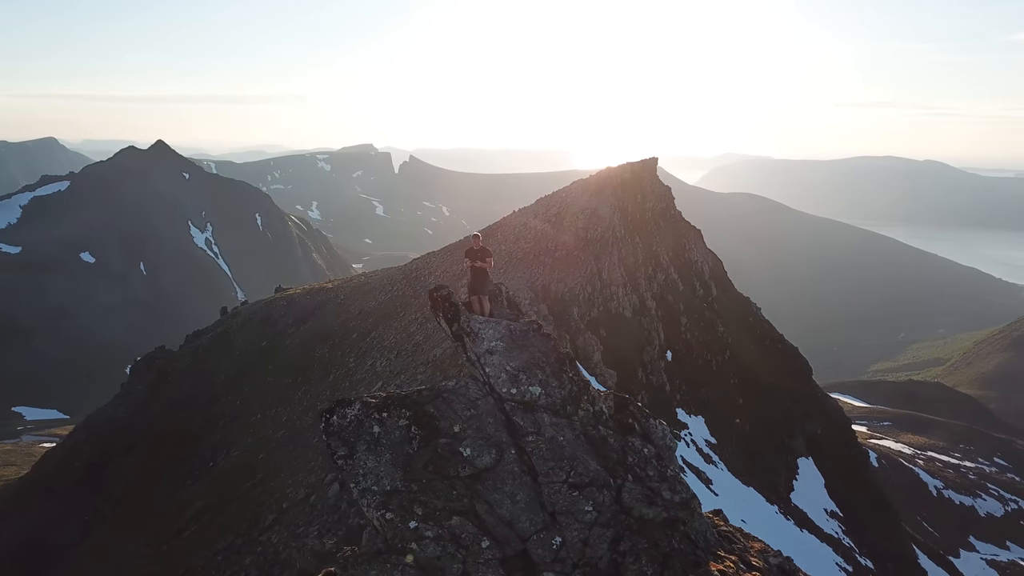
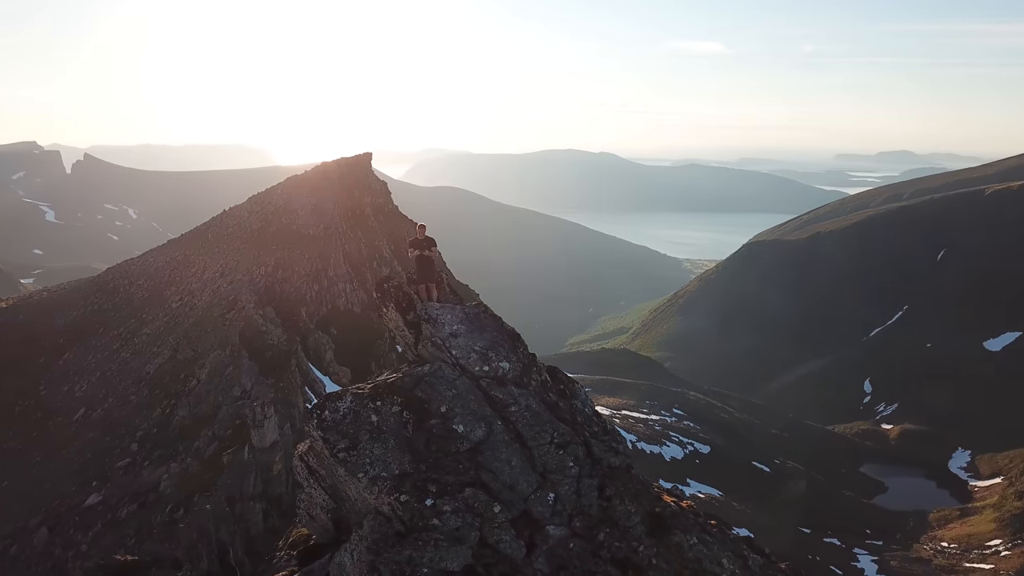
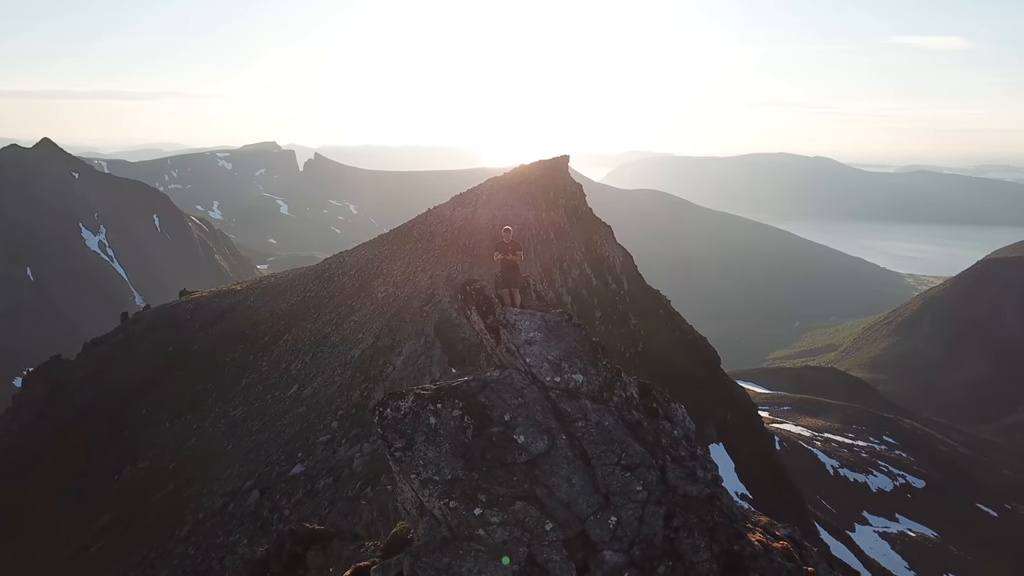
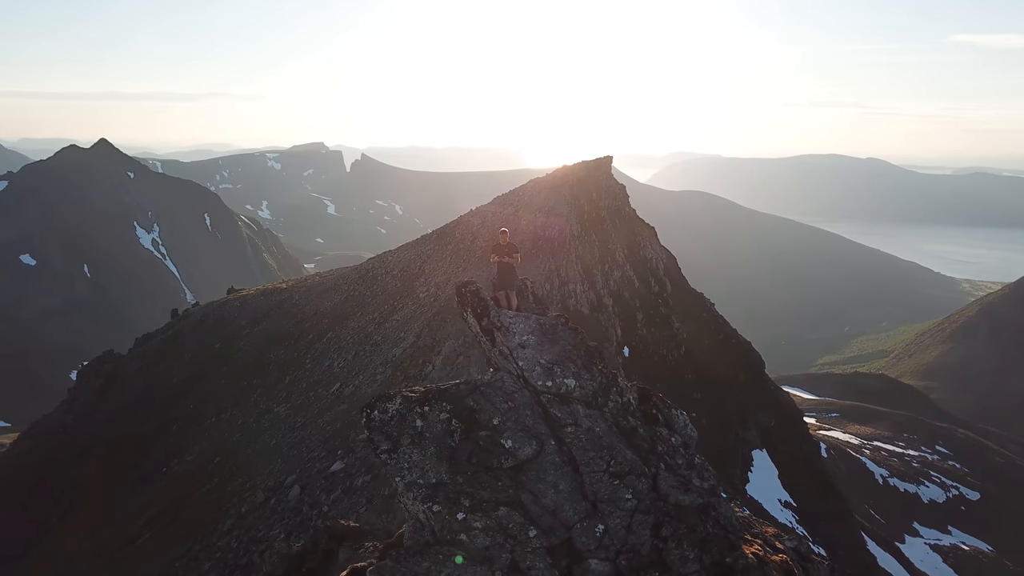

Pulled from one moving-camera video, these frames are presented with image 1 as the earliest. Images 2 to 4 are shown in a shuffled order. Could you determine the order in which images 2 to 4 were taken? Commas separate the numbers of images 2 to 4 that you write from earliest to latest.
4, 3, 2
